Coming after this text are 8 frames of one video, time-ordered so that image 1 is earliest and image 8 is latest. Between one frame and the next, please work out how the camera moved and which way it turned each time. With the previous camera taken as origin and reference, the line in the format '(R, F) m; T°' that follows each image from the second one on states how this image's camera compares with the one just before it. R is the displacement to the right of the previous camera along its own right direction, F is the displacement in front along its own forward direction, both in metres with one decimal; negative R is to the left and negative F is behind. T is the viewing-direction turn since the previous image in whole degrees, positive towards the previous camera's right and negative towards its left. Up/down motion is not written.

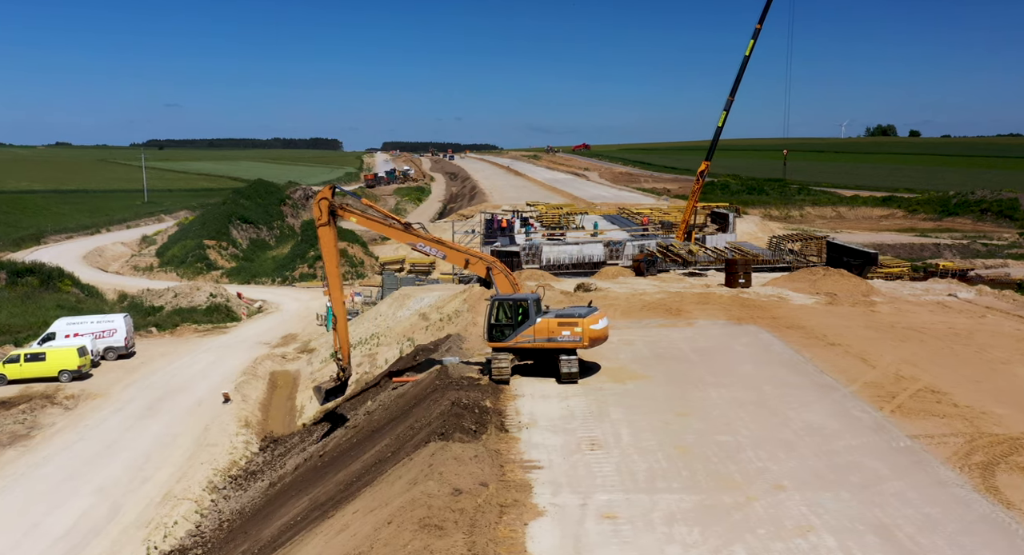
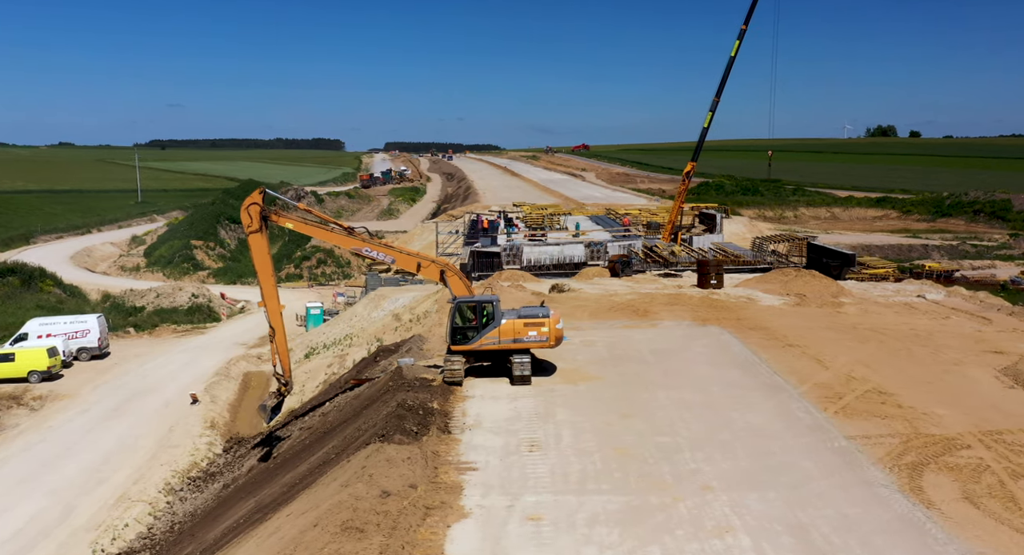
(+0.7, 0.0) m; +1°
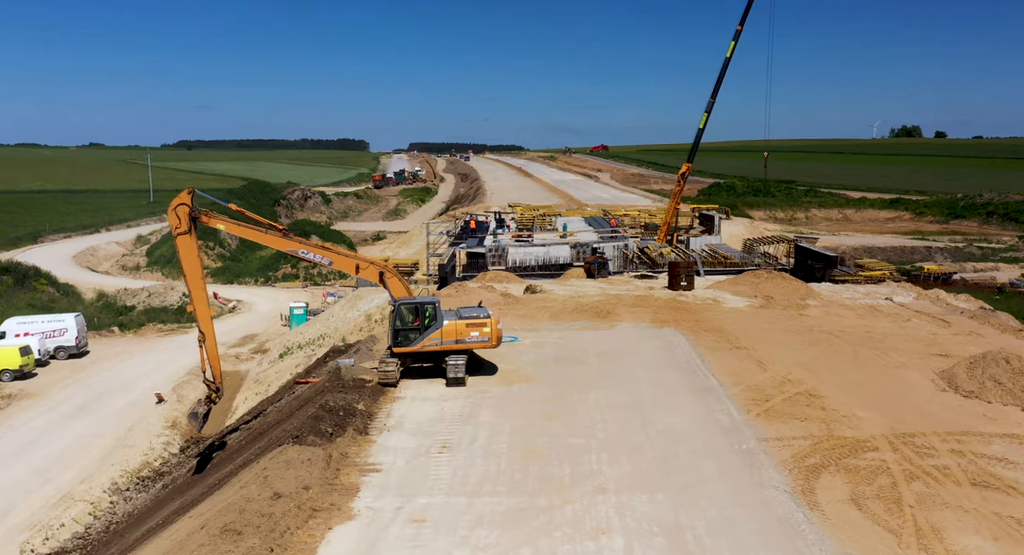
(+1.2, -0.1) m; +1°
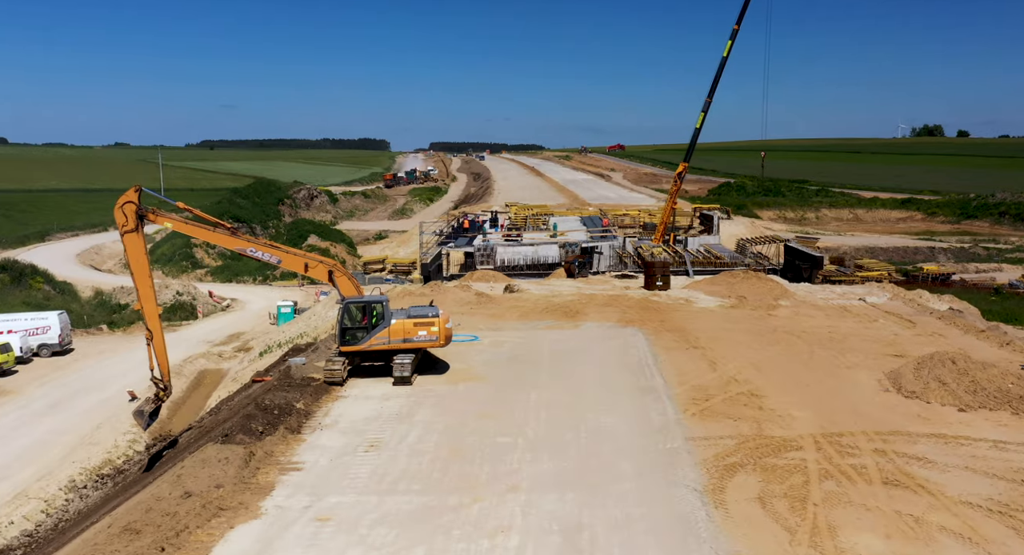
(+1.0, -0.1) m; 0°
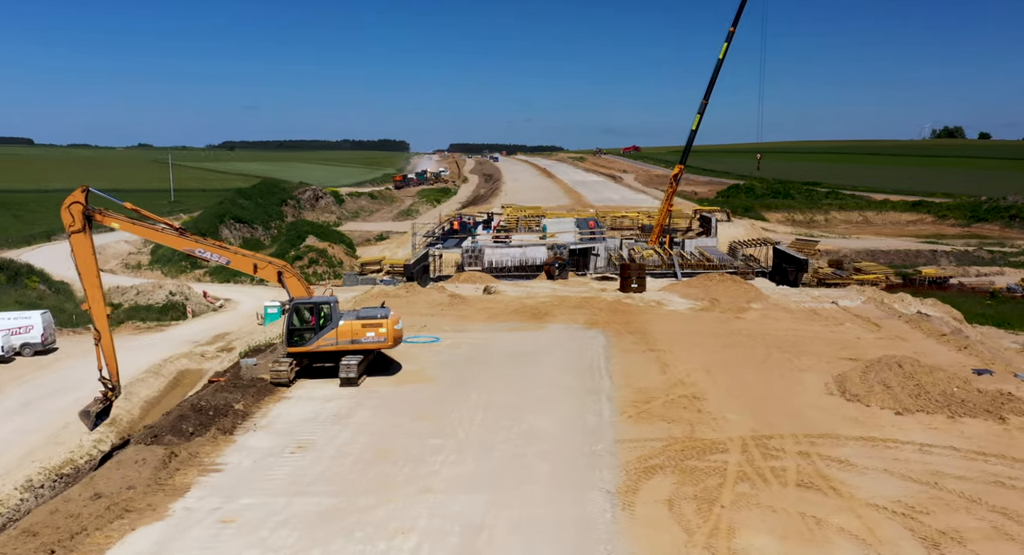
(+1.0, -0.1) m; 0°
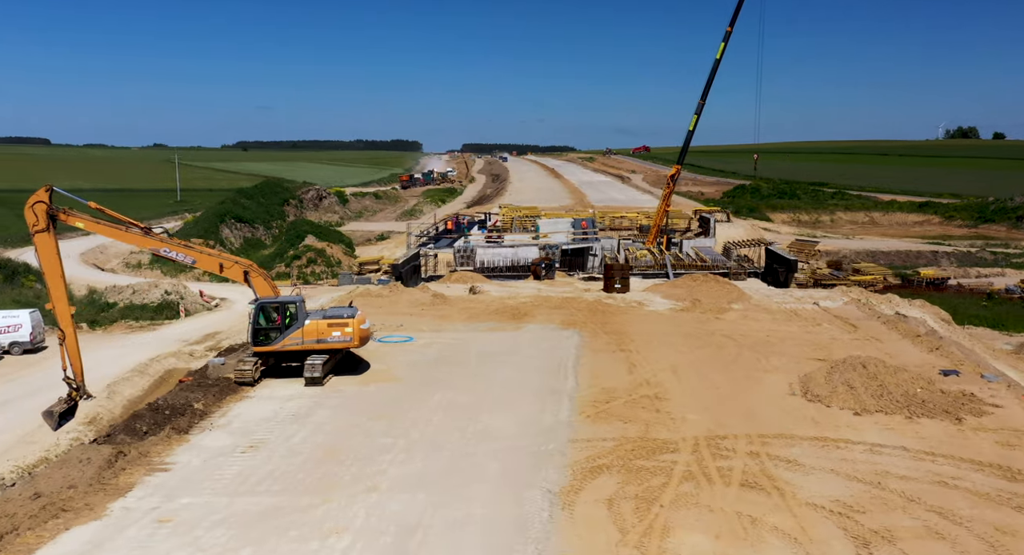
(+0.7, -0.1) m; 0°
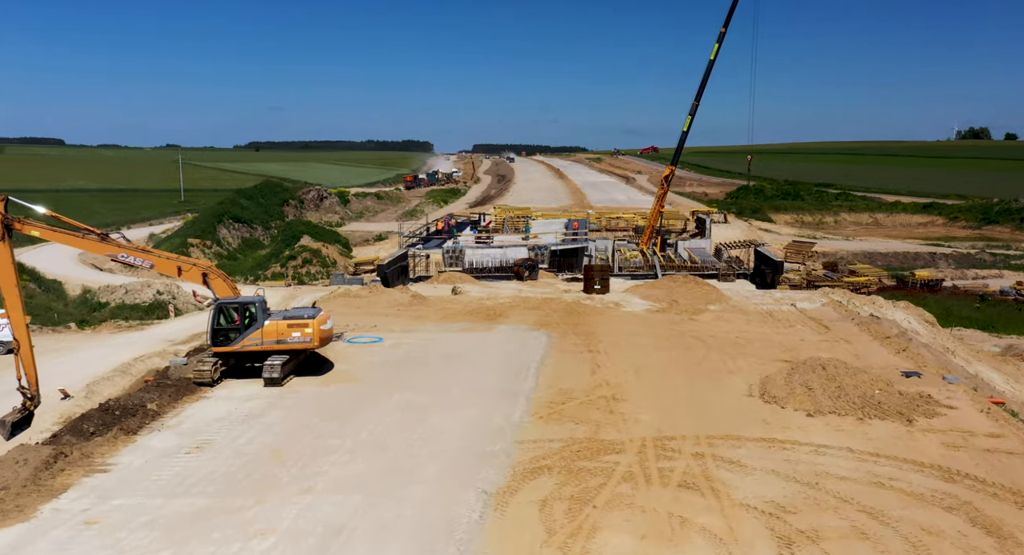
(+0.7, -0.1) m; +1°
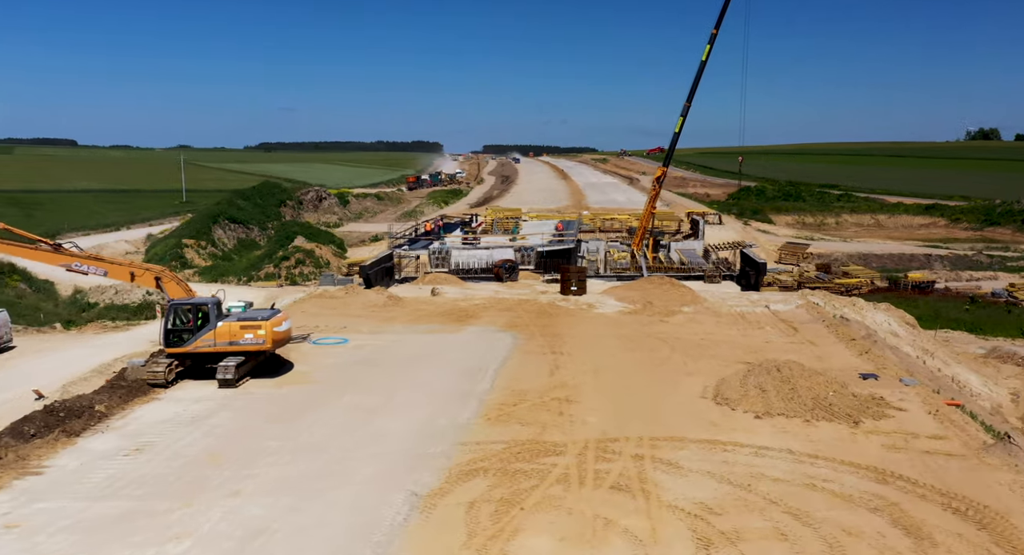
(+0.8, -0.1) m; +1°
